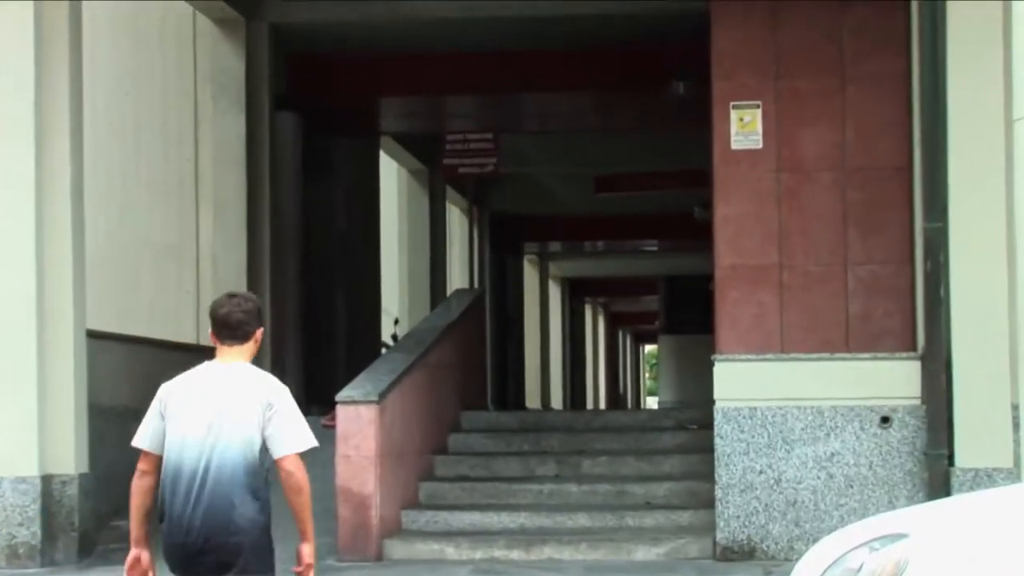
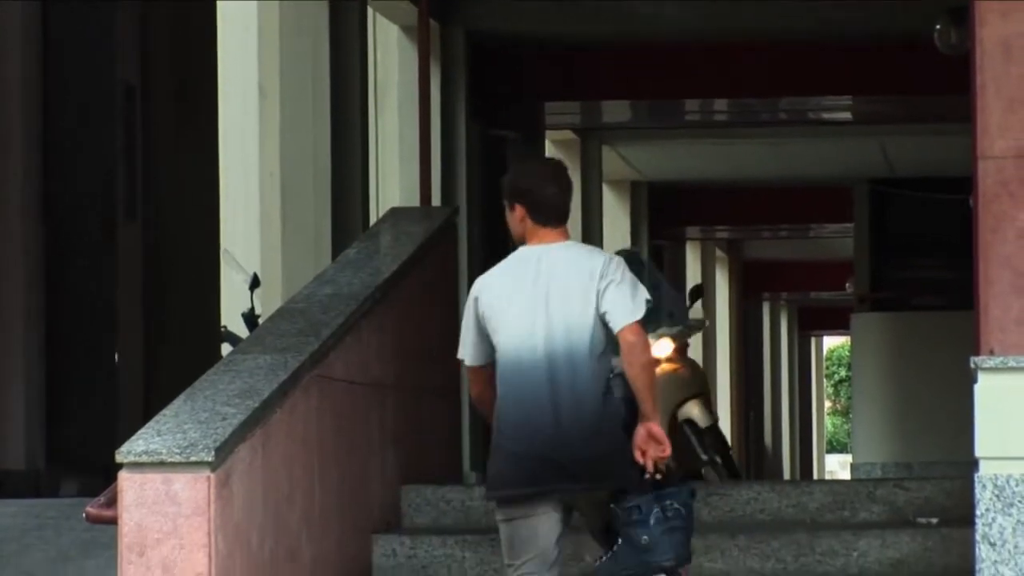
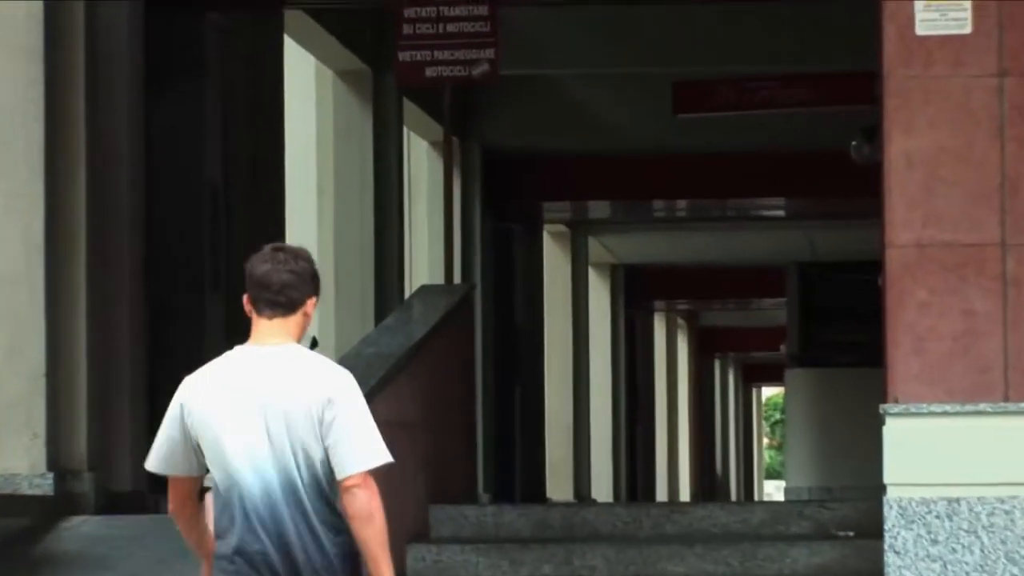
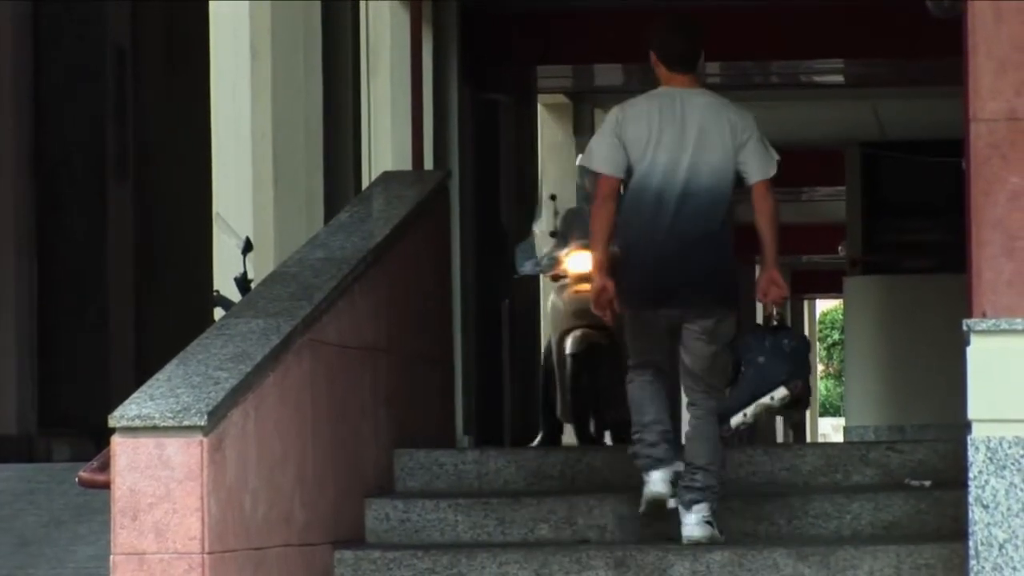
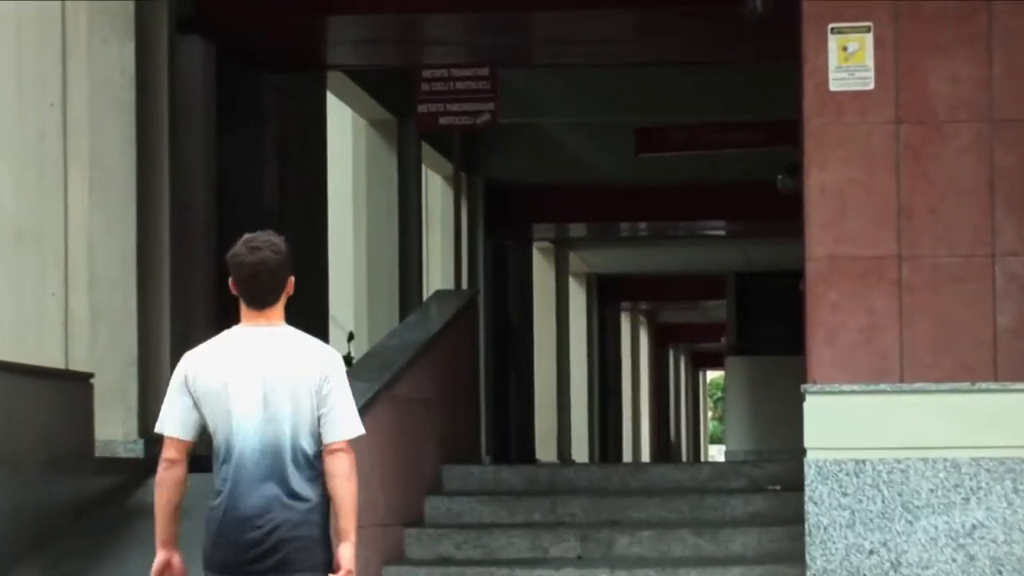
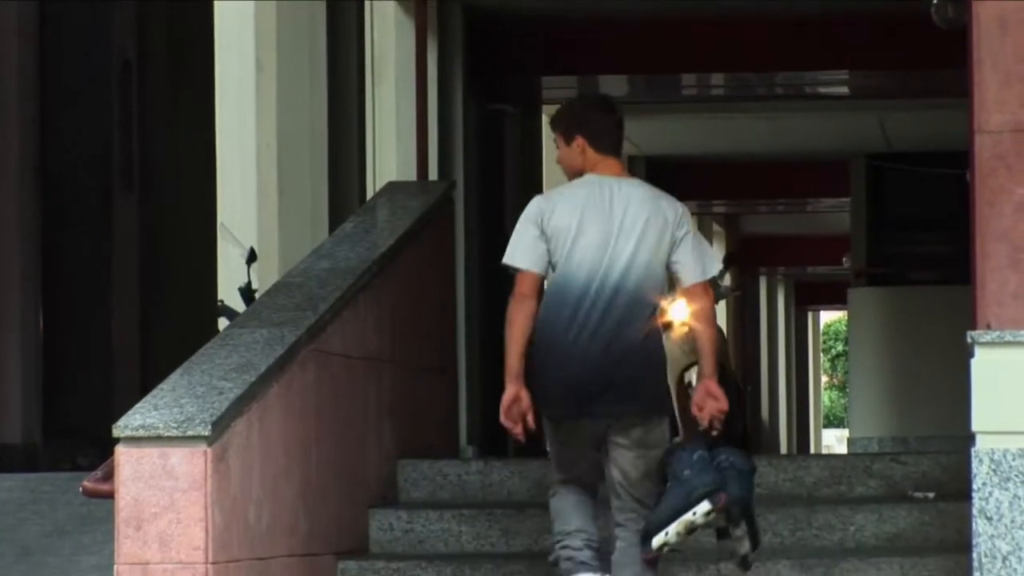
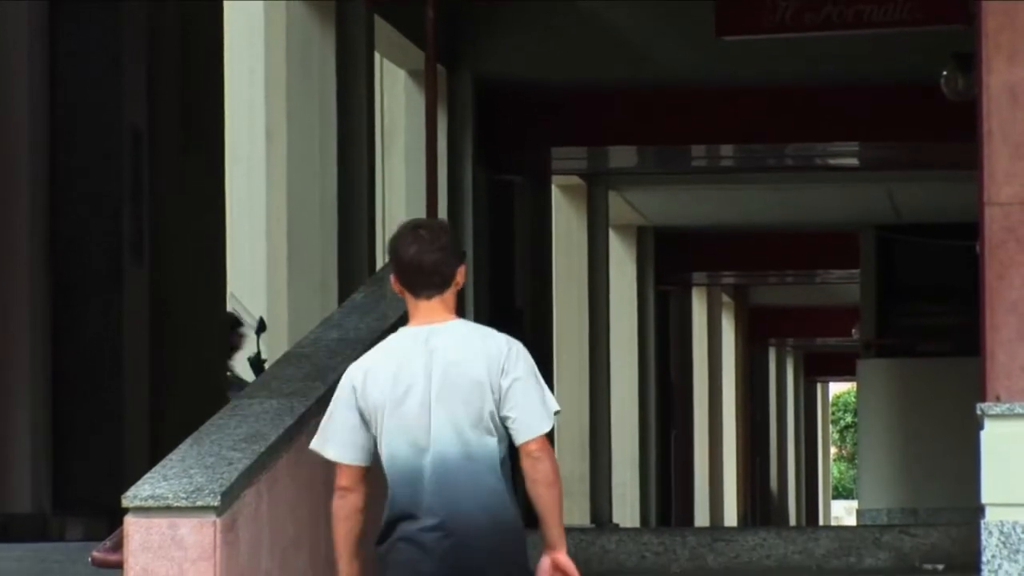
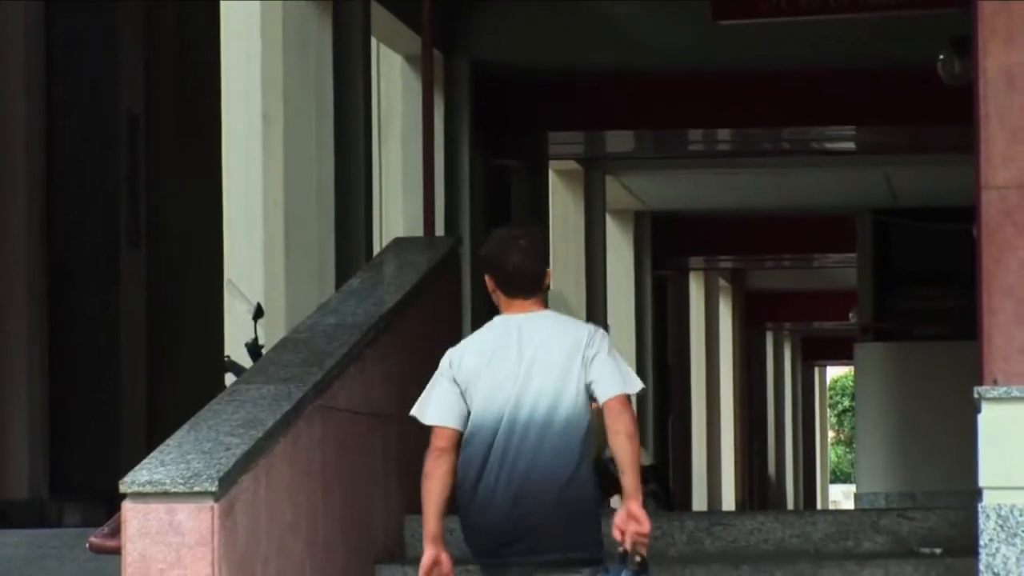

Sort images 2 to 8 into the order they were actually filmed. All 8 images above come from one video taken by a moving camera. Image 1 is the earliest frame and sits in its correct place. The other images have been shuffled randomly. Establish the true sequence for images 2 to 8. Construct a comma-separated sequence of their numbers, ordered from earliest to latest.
5, 3, 7, 8, 2, 6, 4
